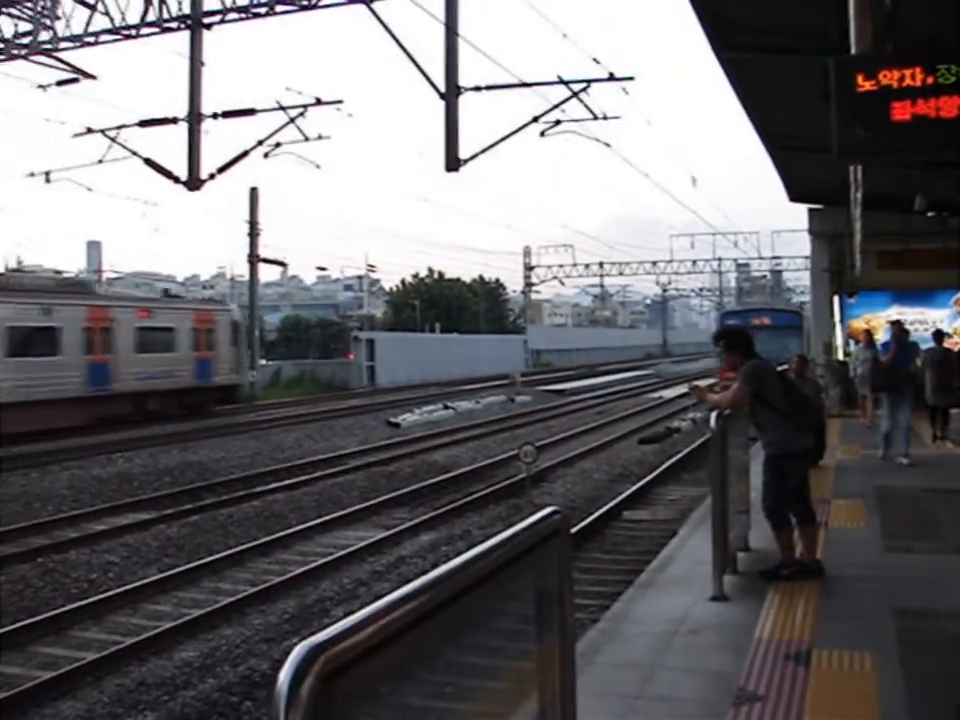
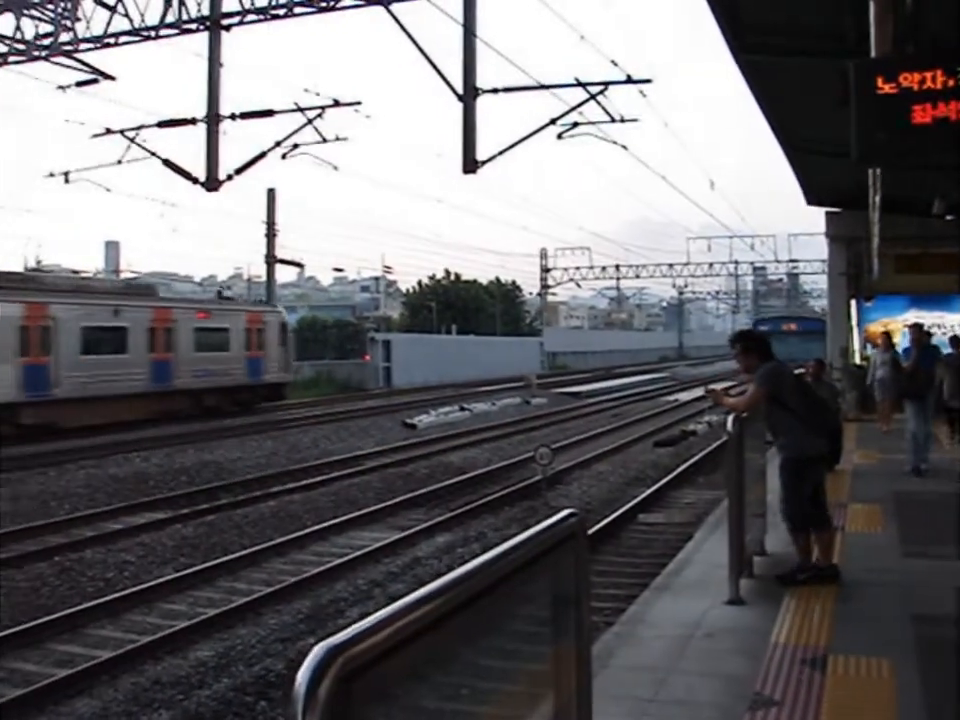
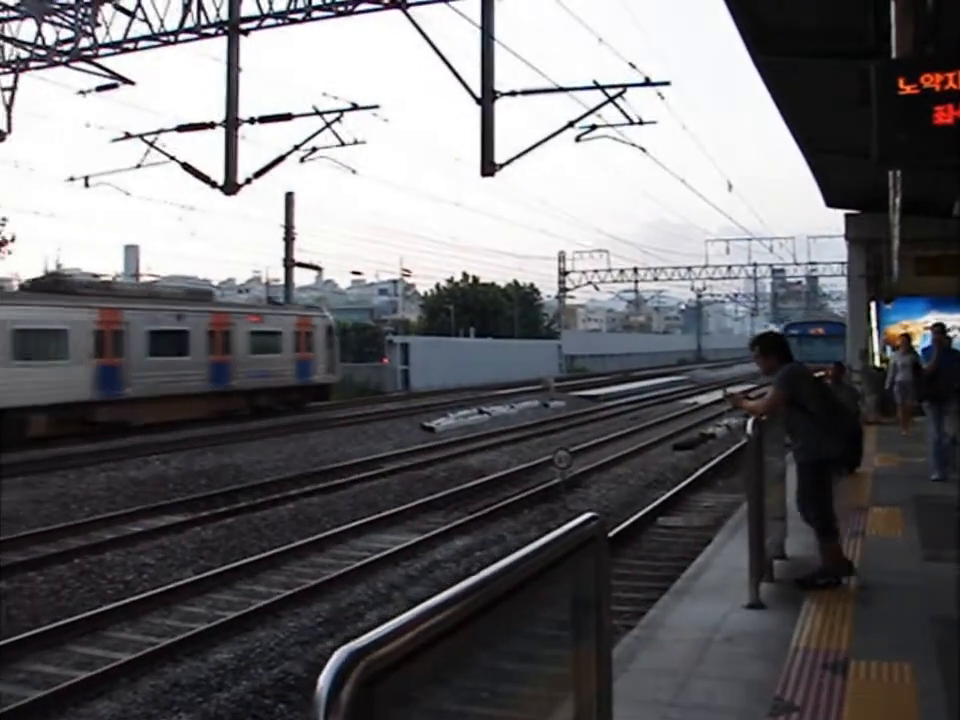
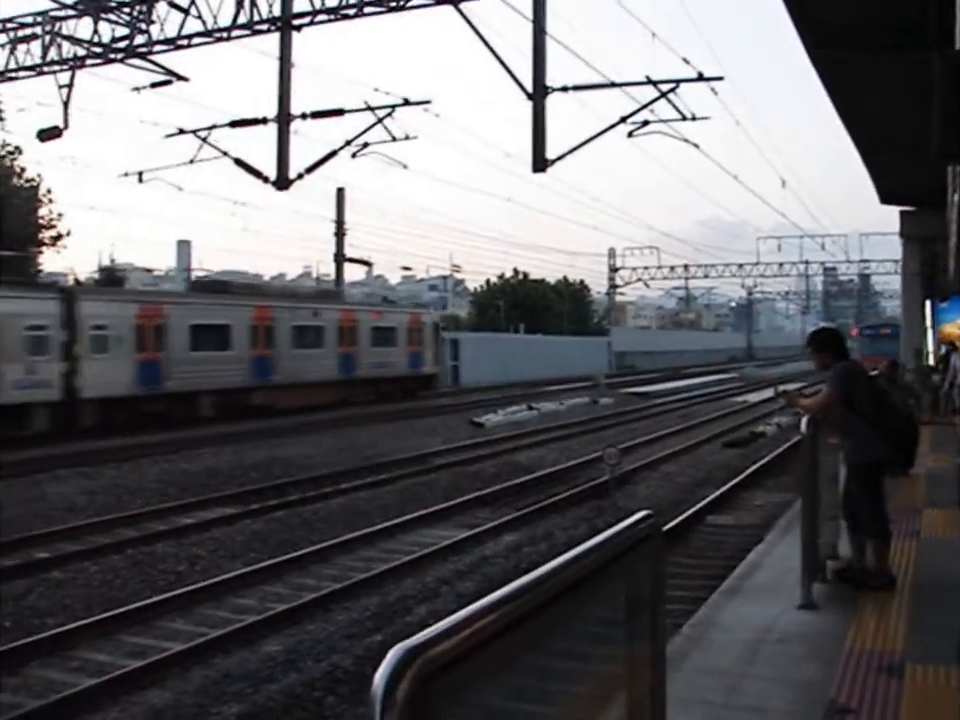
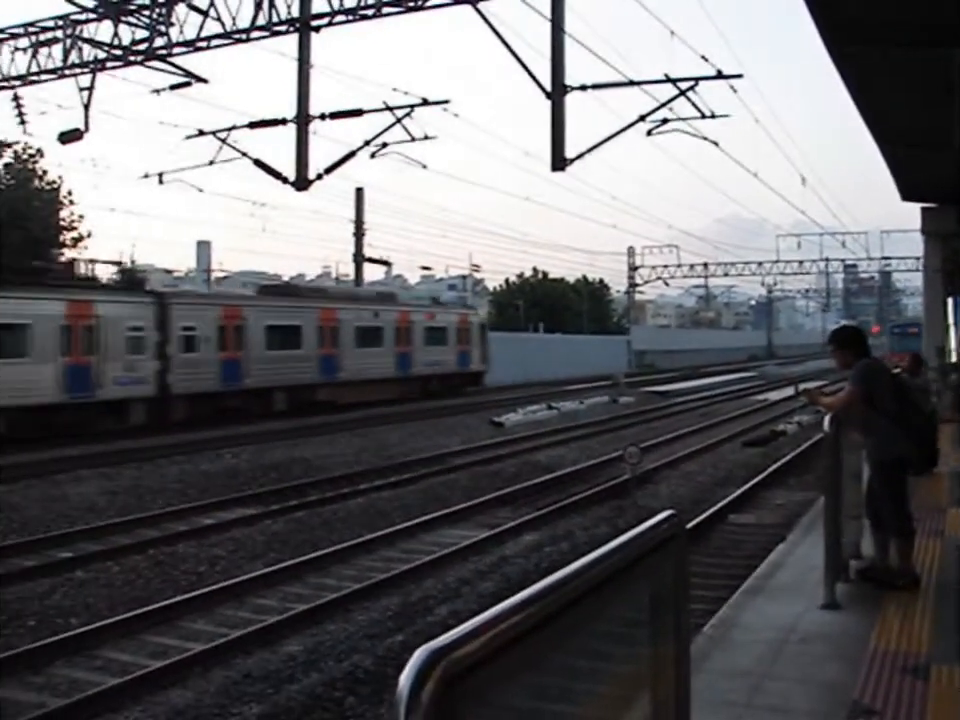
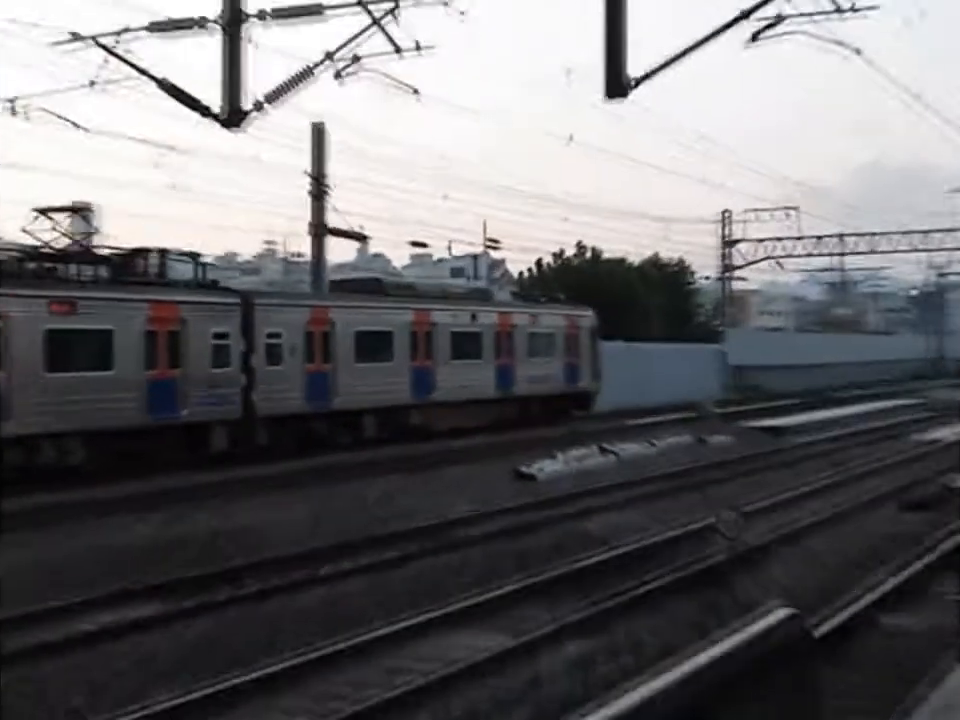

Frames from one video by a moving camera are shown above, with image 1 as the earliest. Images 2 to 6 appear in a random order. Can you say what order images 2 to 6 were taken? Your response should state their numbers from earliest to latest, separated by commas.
2, 3, 4, 5, 6
